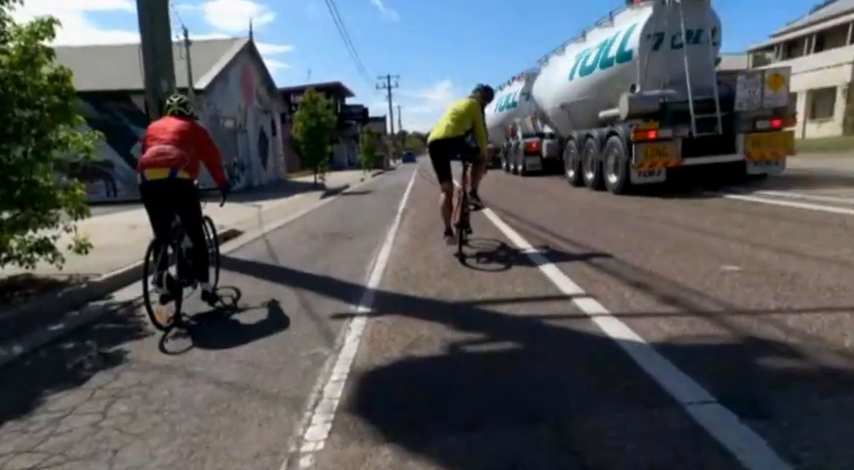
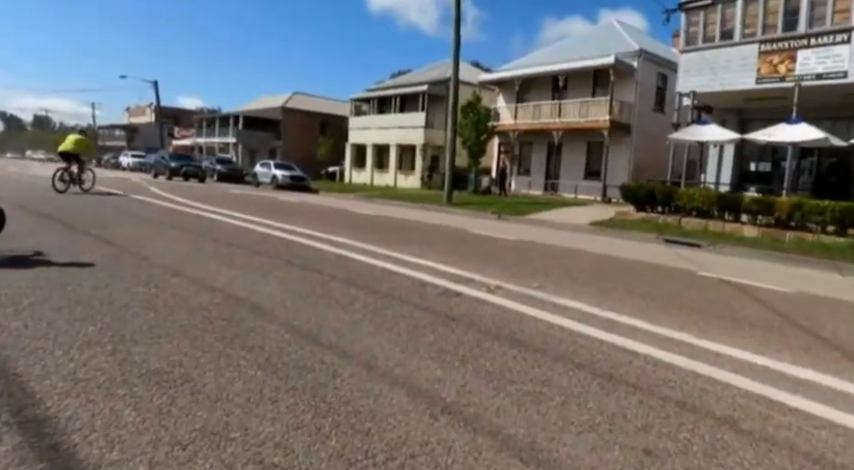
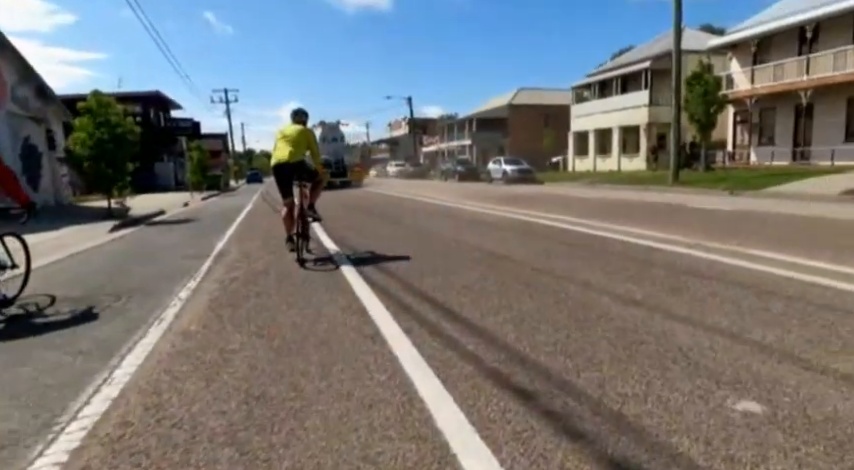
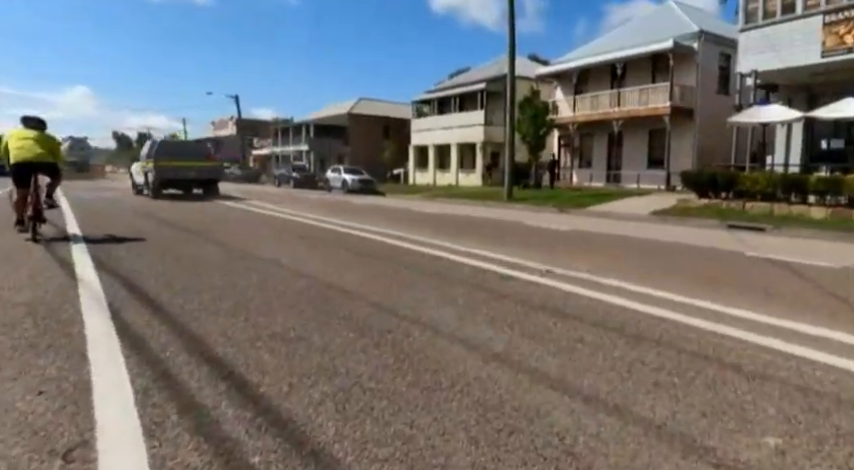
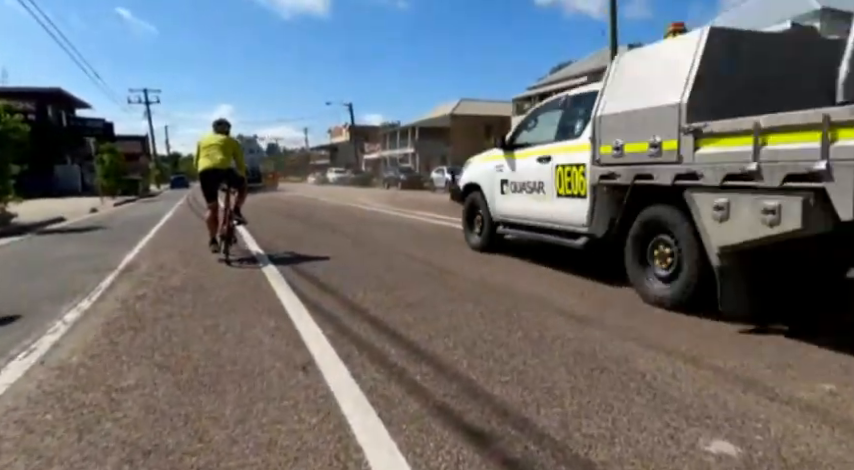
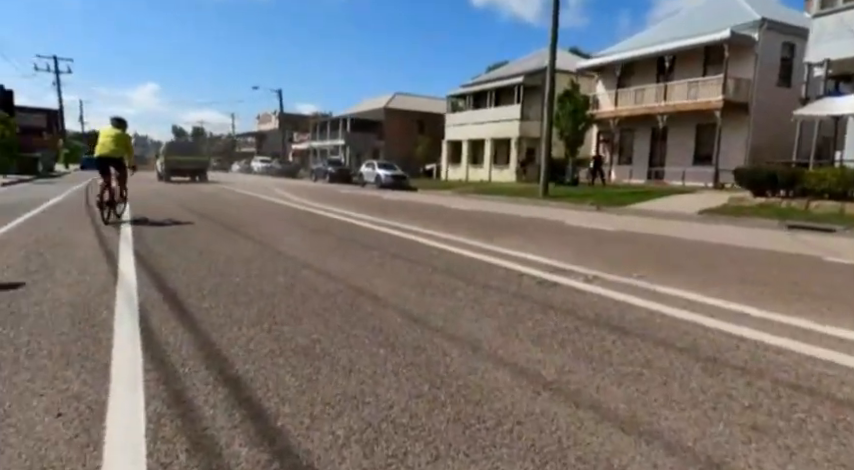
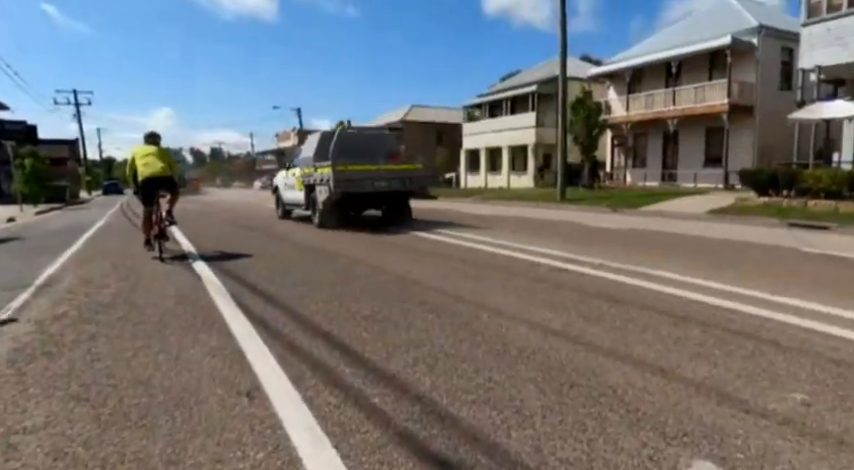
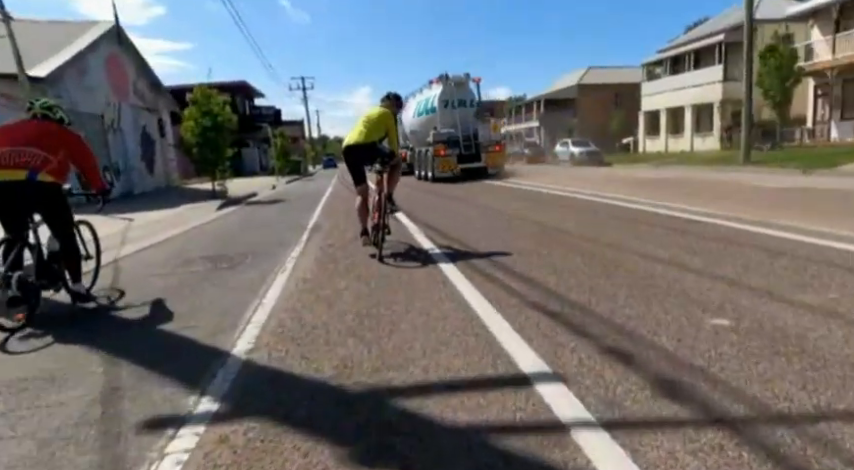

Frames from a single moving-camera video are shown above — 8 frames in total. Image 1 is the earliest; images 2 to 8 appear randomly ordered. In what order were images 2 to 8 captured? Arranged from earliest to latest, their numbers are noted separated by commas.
8, 3, 5, 7, 4, 6, 2
